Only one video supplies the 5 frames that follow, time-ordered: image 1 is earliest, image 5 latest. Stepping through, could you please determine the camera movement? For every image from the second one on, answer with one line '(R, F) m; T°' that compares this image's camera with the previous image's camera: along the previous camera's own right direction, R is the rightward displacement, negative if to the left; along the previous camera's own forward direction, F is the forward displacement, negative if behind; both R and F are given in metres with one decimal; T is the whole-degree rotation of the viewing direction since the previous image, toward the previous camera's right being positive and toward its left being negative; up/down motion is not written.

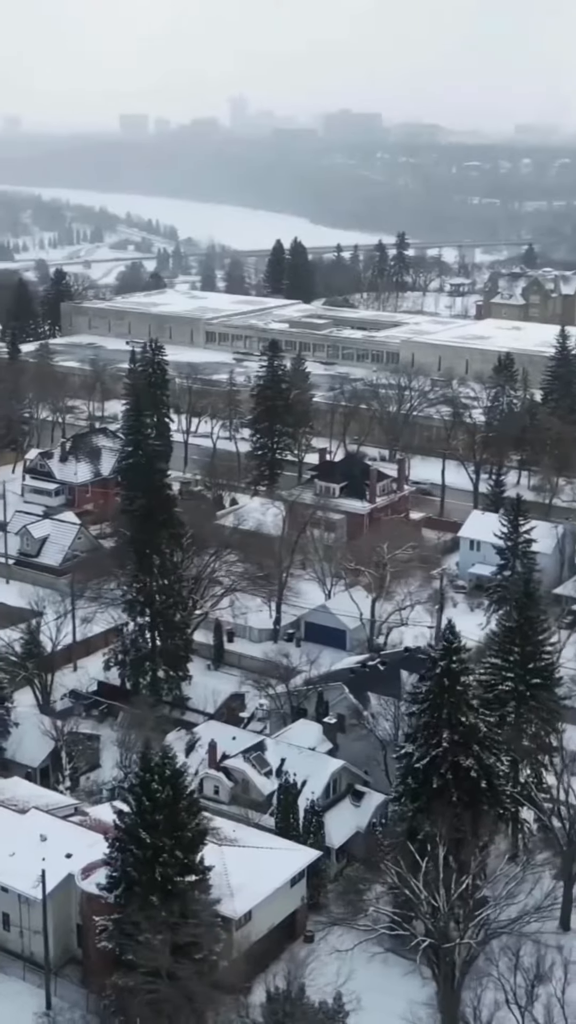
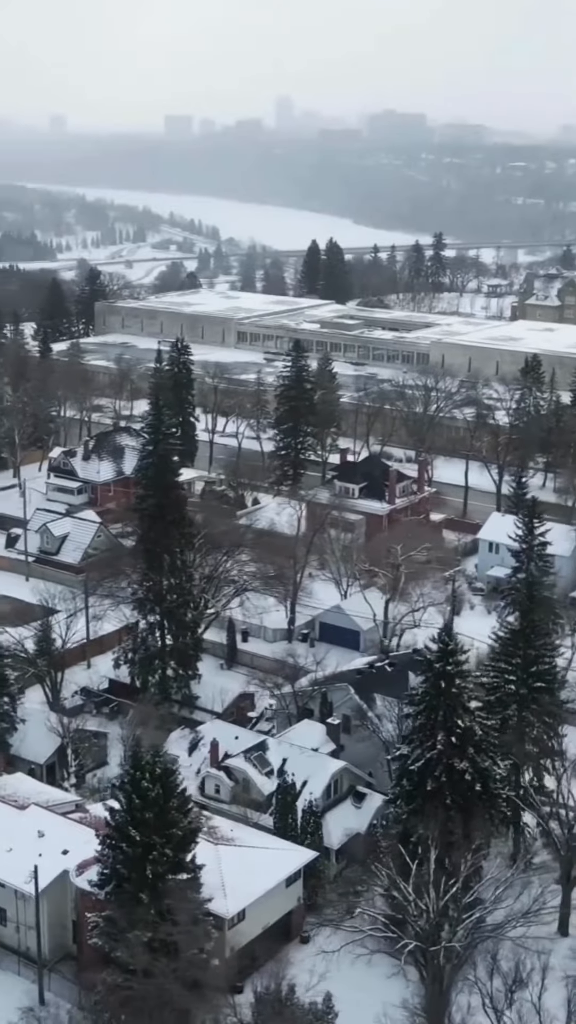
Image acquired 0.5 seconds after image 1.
(+0.5, 0.0) m; -2°
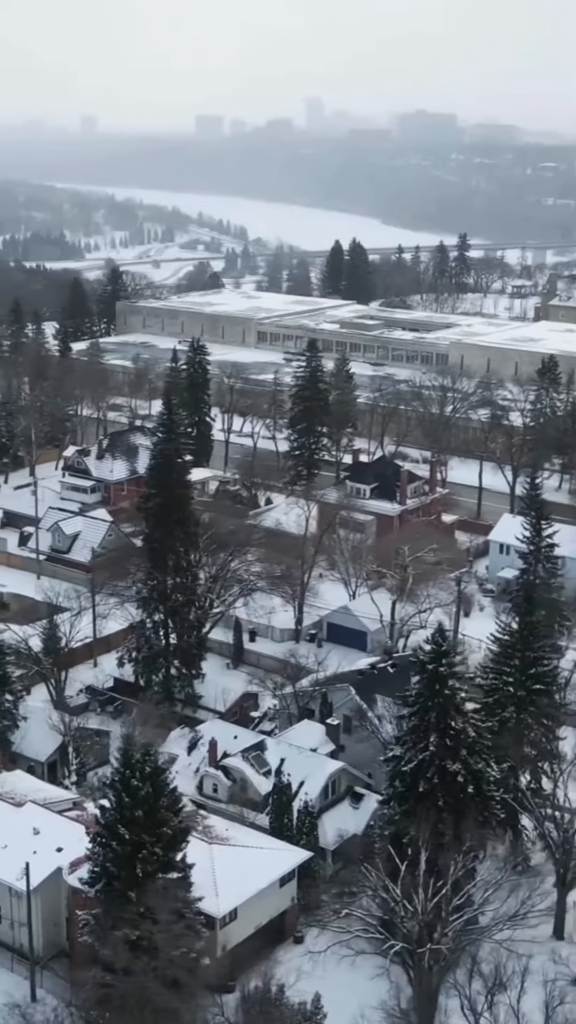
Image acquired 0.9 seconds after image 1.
(+0.4, 0.0) m; -1°
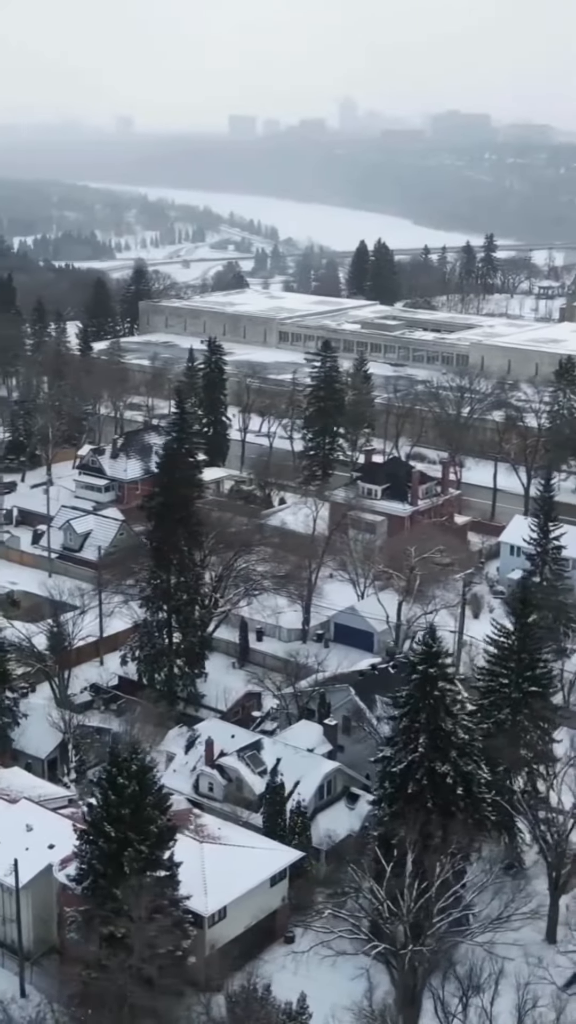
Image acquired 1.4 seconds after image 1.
(+0.4, 0.0) m; -1°
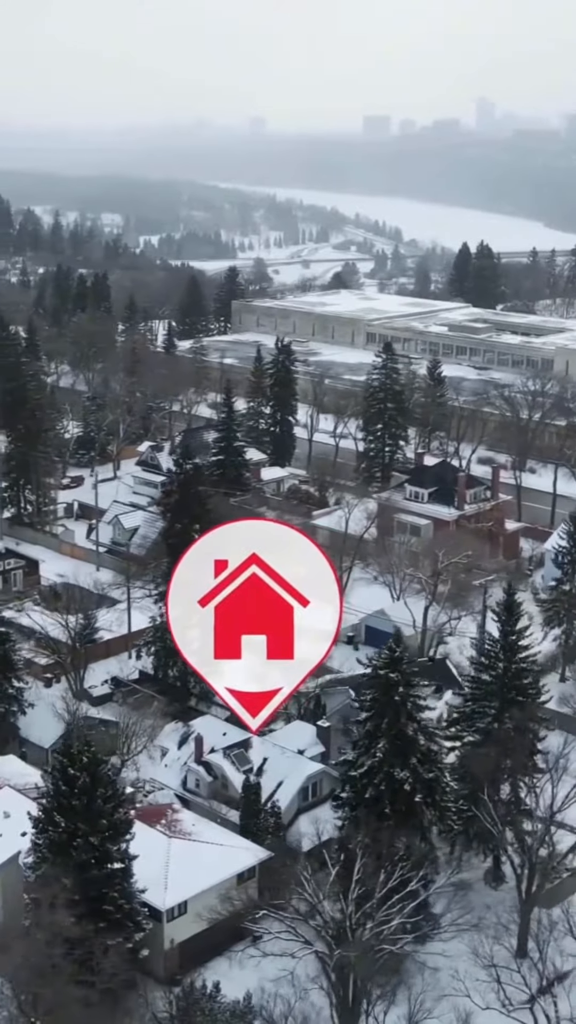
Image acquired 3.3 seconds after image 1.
(+1.7, +0.1) m; -5°
